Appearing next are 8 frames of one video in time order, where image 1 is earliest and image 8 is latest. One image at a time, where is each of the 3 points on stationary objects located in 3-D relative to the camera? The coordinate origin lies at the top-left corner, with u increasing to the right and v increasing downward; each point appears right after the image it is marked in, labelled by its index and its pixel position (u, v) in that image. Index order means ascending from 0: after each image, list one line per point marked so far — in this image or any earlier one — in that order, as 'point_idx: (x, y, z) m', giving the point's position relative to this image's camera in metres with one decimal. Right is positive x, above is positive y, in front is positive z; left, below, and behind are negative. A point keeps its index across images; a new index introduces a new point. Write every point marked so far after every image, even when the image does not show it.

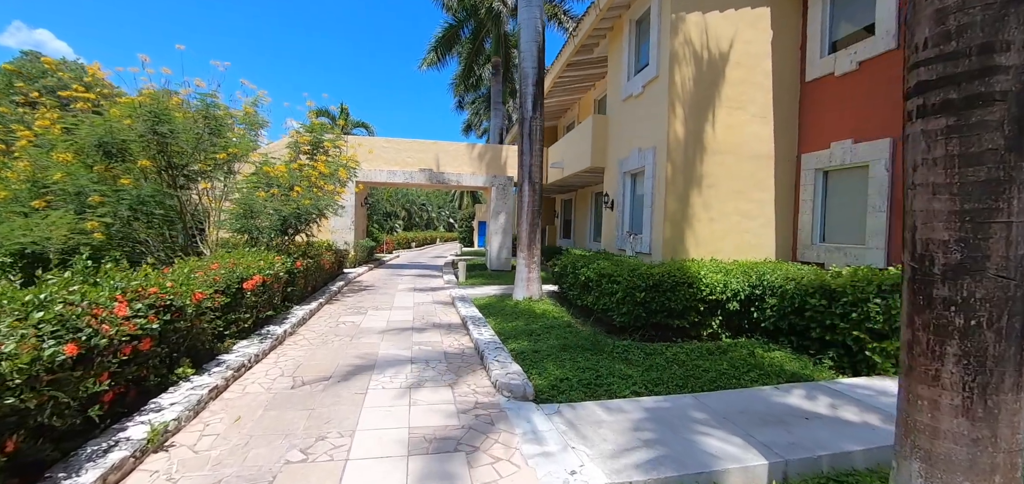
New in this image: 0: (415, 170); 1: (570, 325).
0: (-3.5, +2.6, +15.3) m
1: (+1.0, -1.5, +7.7) m
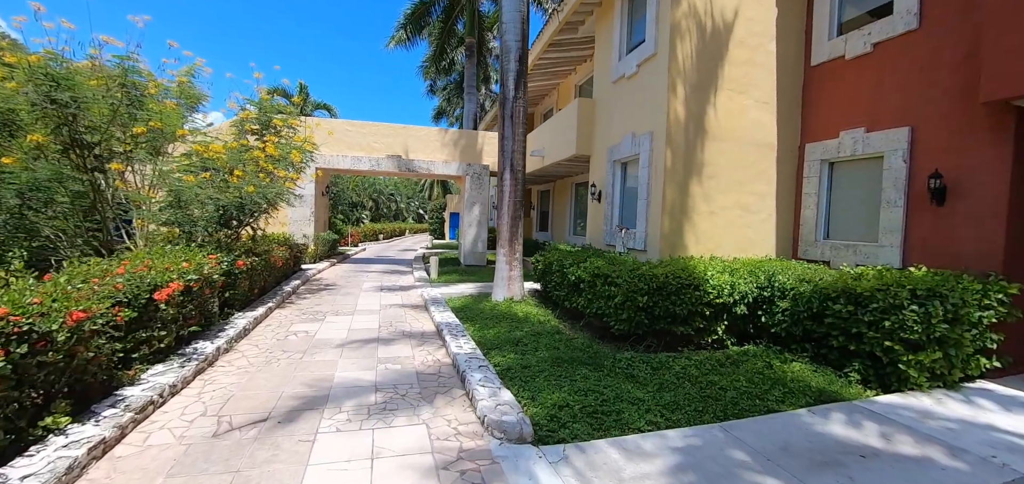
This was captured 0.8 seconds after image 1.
0: (-4.3, +2.8, +14.0) m
1: (+0.7, -1.5, +6.9) m
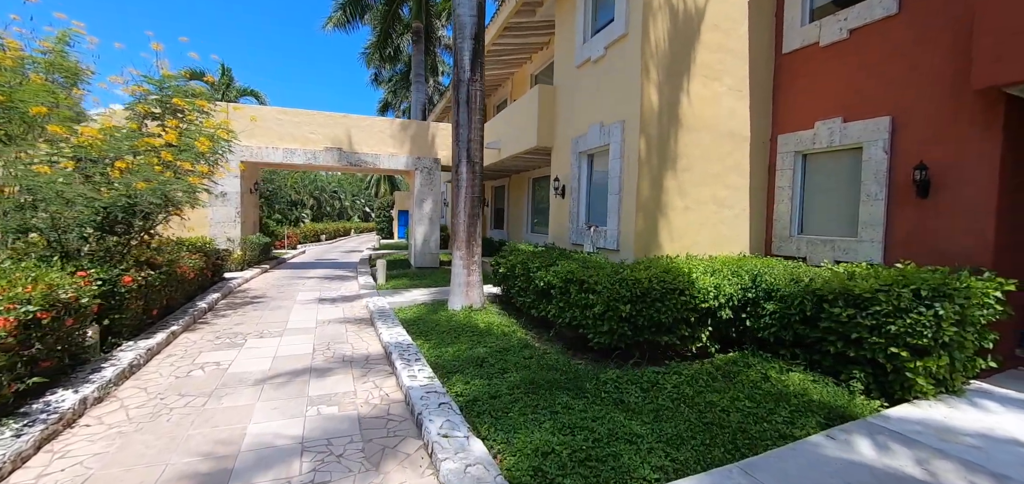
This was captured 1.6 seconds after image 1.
0: (-5.7, +2.8, +12.6) m
1: (+0.2, -1.5, +6.1) m
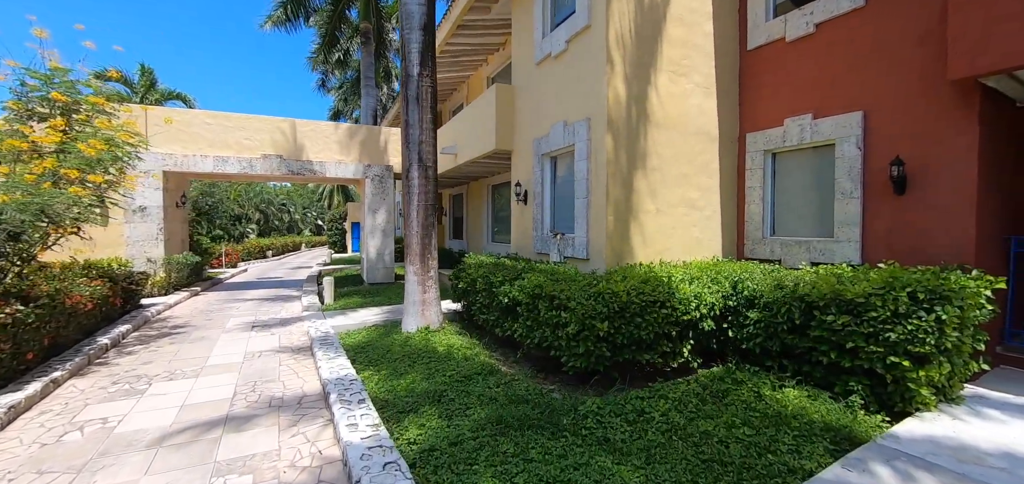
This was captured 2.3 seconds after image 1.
0: (-6.8, +2.3, +11.4) m
1: (-0.3, -1.6, +5.3) m
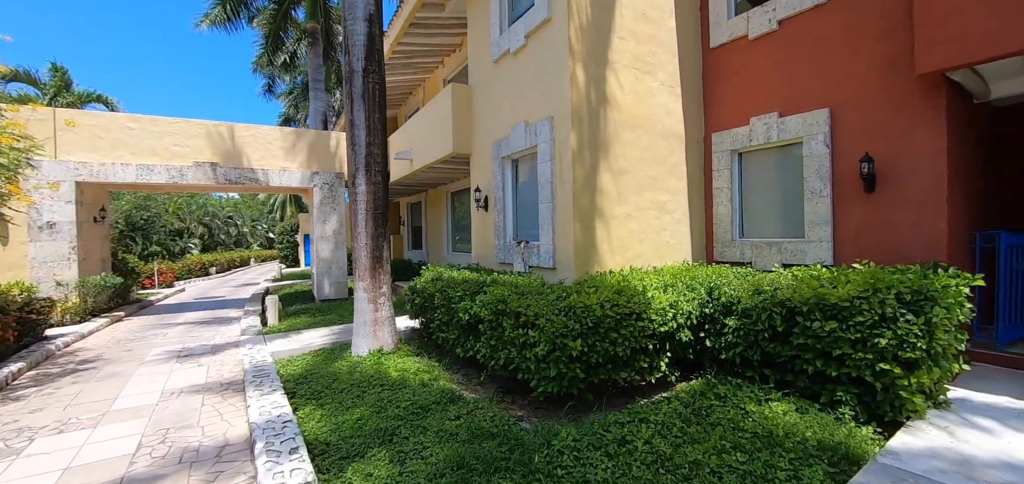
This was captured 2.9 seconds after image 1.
0: (-7.8, +1.9, +10.3) m
1: (-0.7, -1.7, +4.8) m
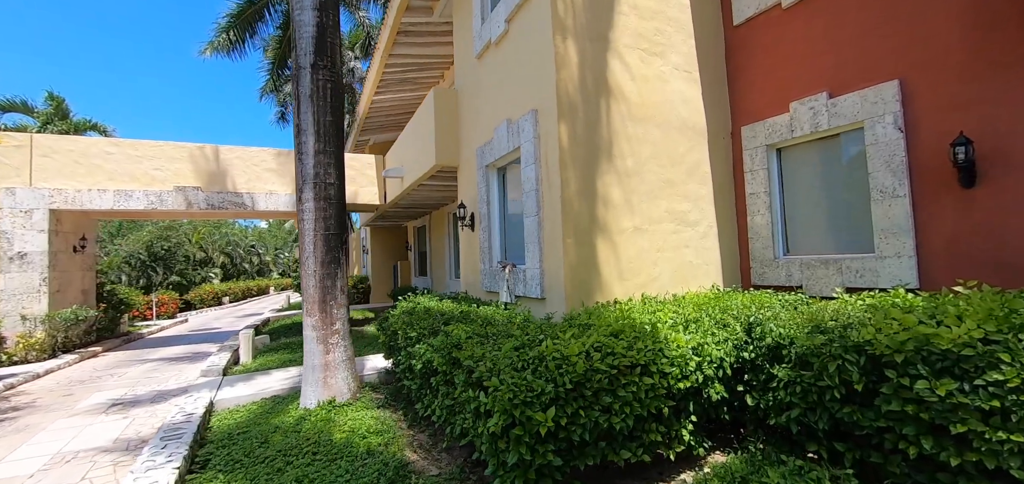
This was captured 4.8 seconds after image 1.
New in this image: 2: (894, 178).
0: (-7.8, +1.2, +9.7) m
1: (-1.0, -1.9, +3.5) m
2: (+3.7, +0.6, +4.1) m
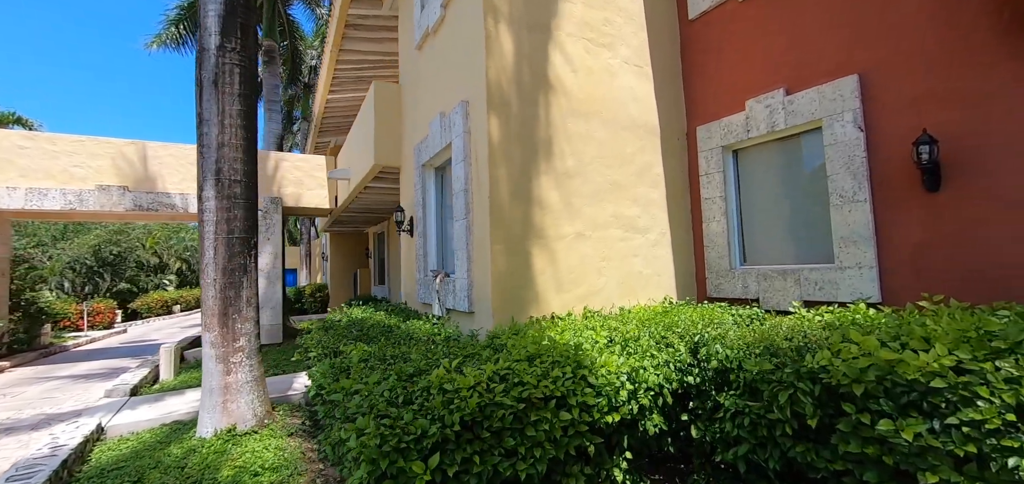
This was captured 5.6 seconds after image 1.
0: (-8.7, +1.1, +8.8) m
1: (-1.6, -2.0, +2.9) m
2: (+3.0, +0.5, +3.8) m
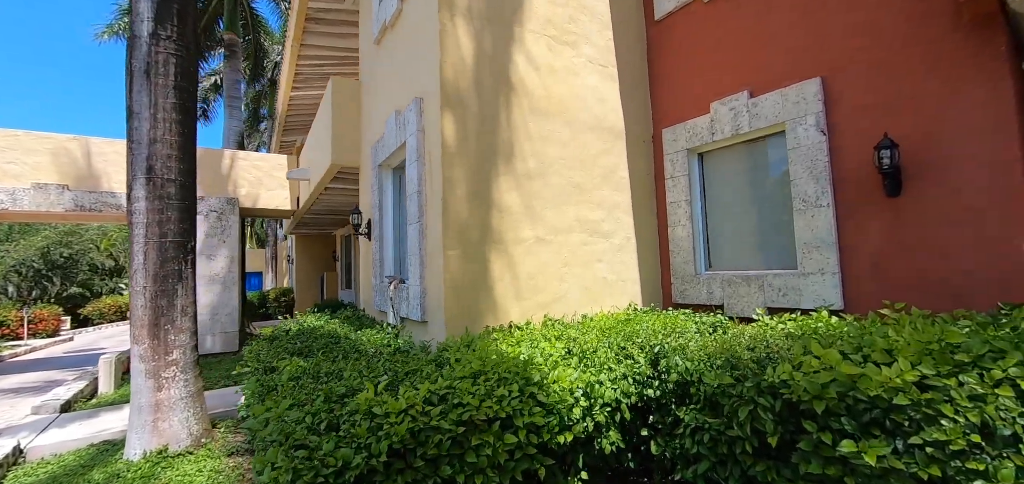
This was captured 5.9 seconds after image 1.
0: (-9.3, +1.1, +8.1) m
1: (-2.0, -2.0, +2.6) m
2: (+2.7, +0.5, +3.7) m
